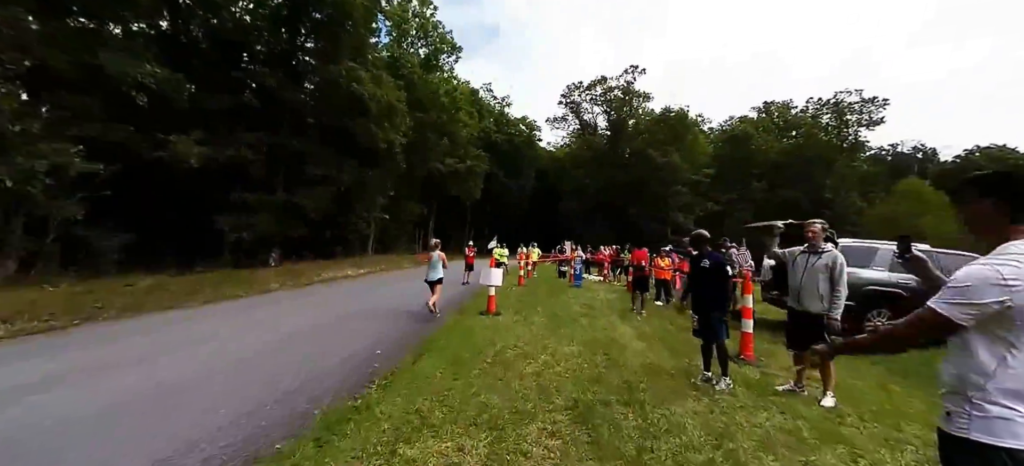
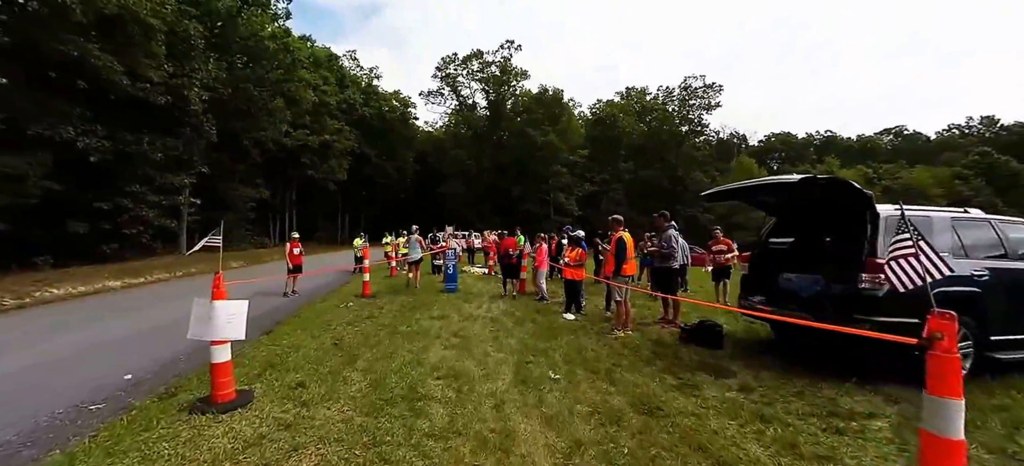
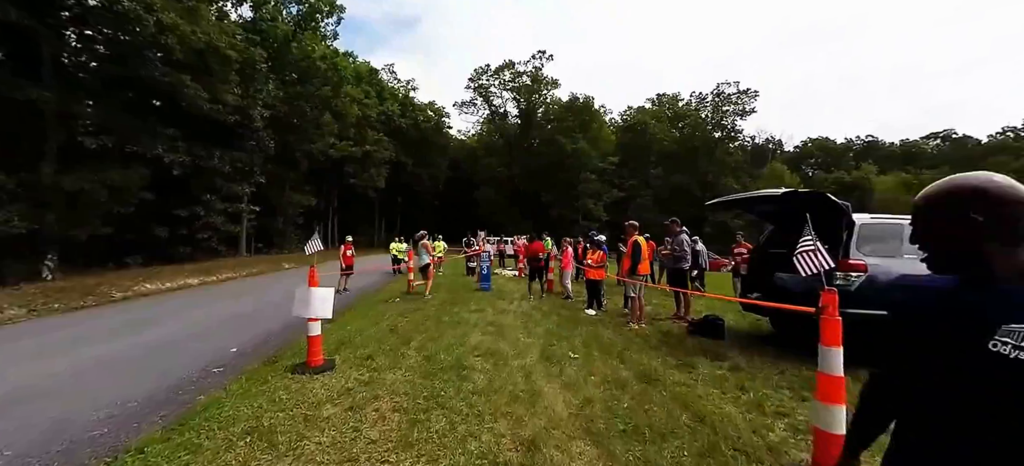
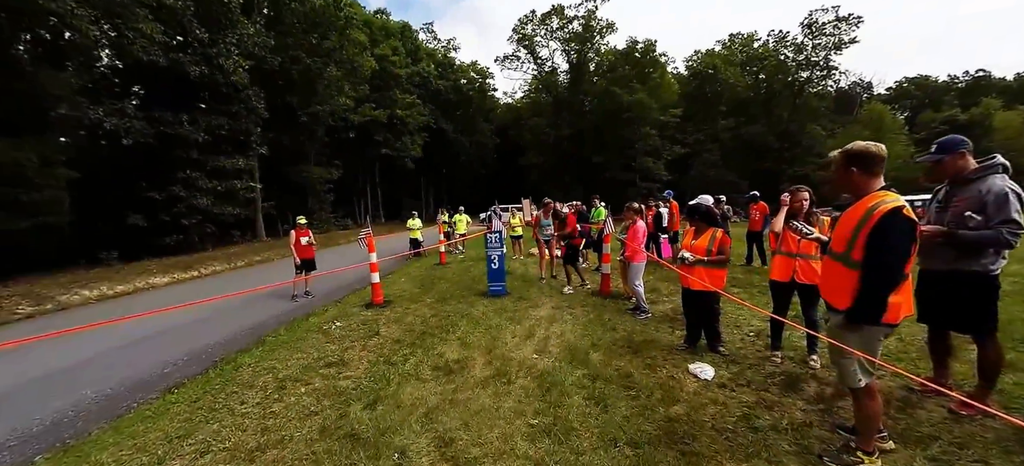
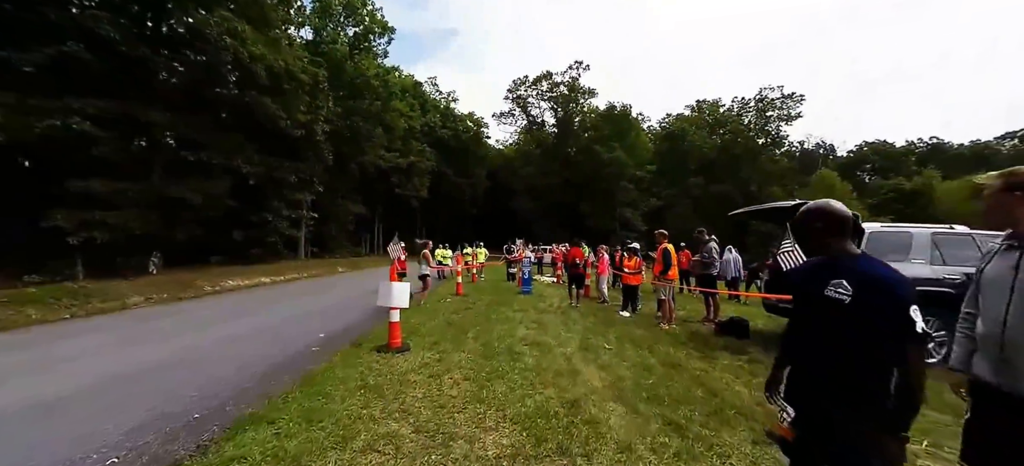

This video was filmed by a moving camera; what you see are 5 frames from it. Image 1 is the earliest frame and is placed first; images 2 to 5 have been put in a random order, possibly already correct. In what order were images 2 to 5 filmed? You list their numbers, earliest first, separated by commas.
5, 3, 2, 4
